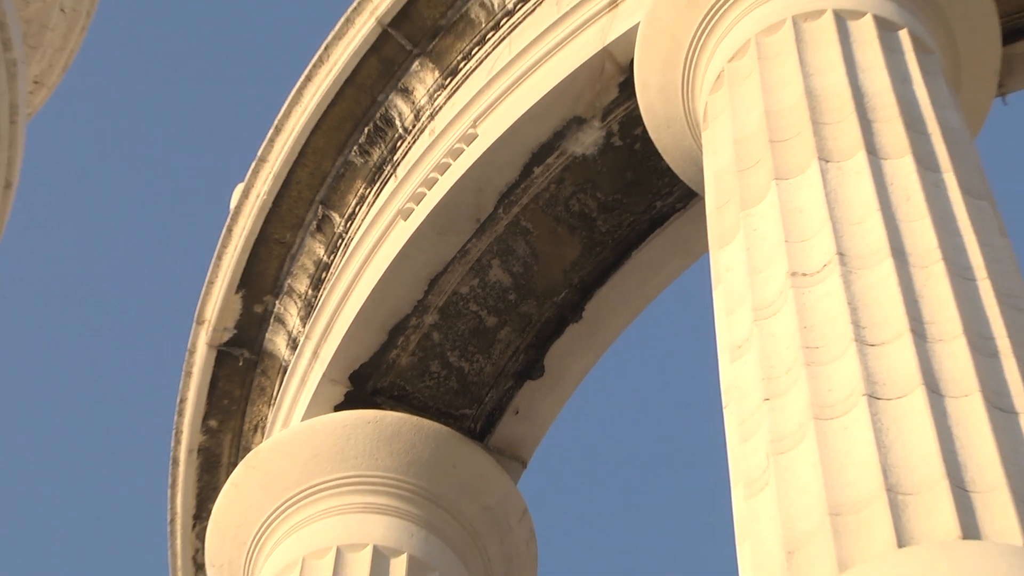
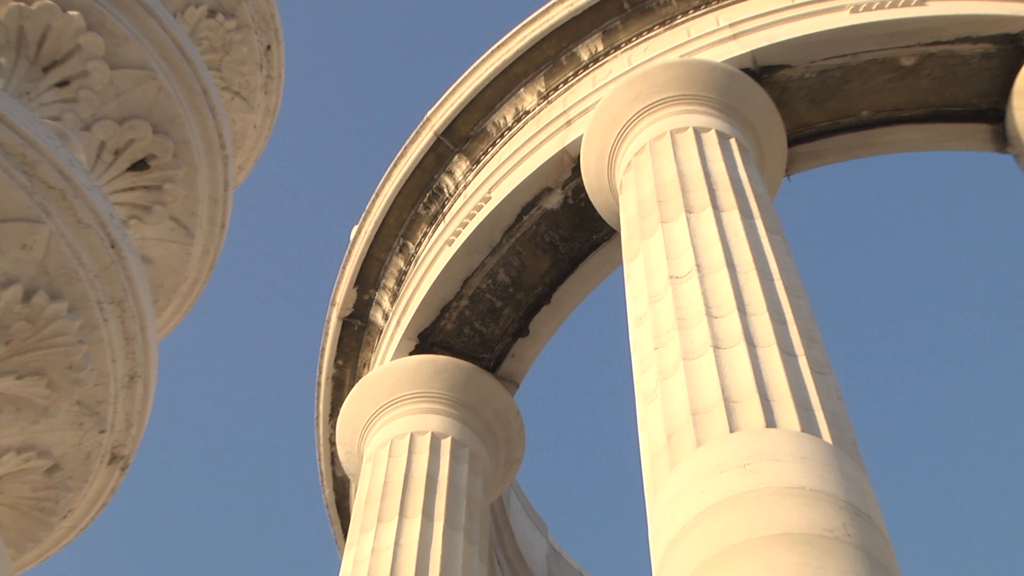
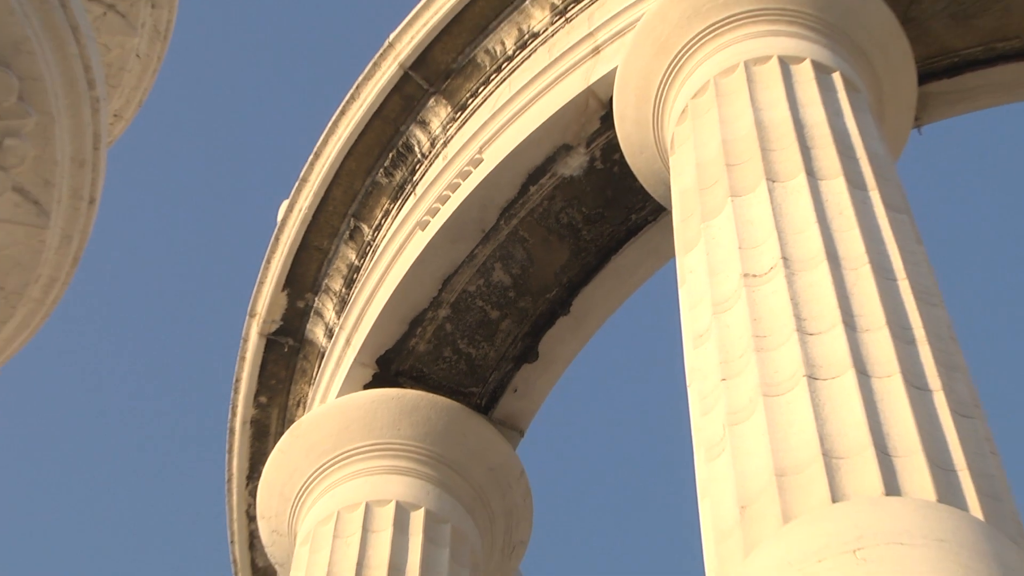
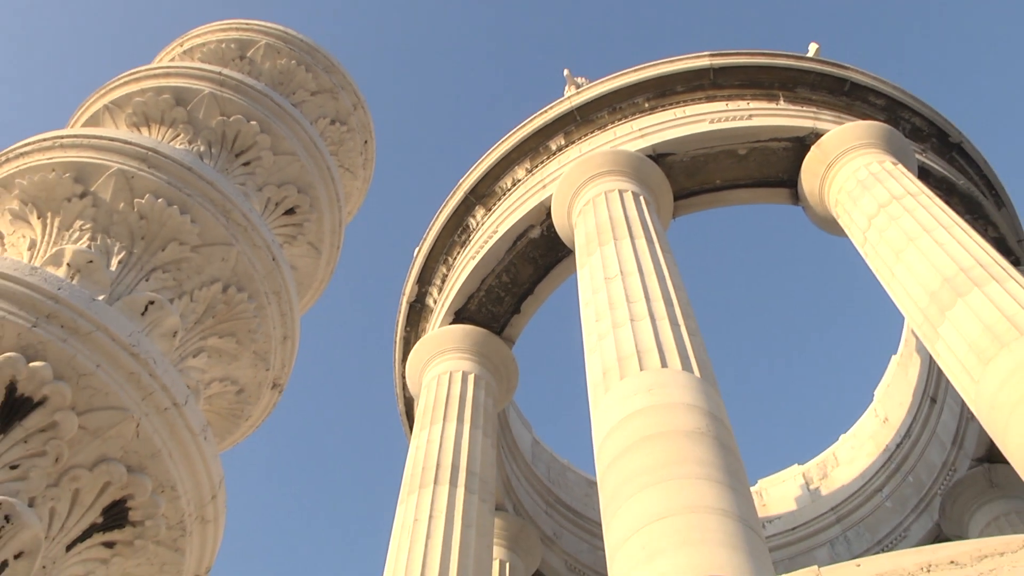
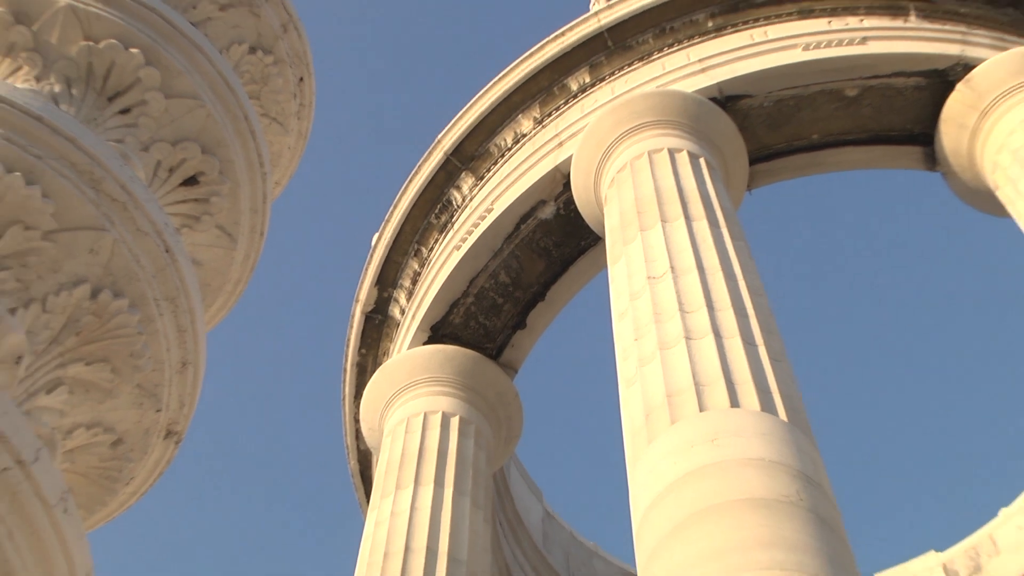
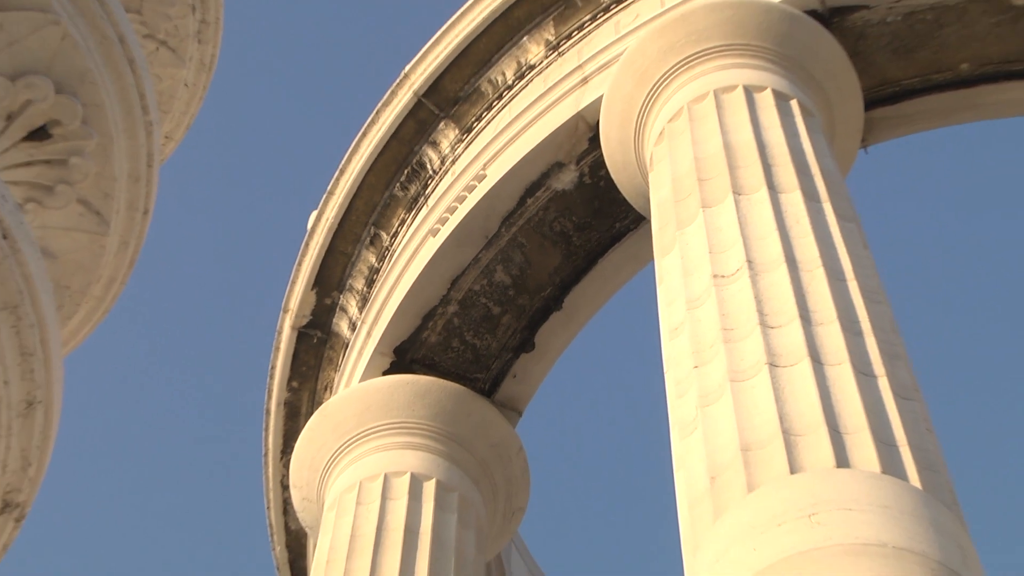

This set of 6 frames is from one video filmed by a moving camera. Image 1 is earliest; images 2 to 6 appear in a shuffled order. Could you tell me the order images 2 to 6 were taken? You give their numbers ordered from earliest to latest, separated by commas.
3, 6, 2, 5, 4
